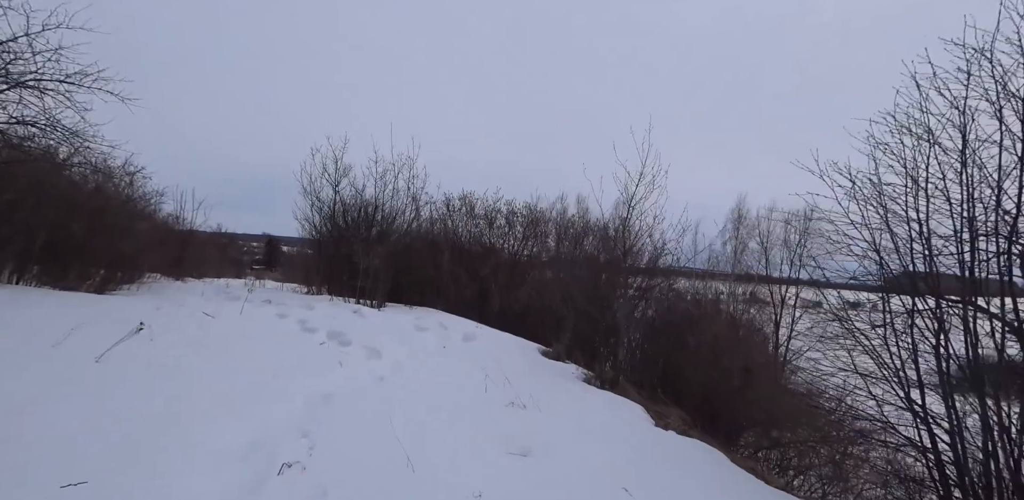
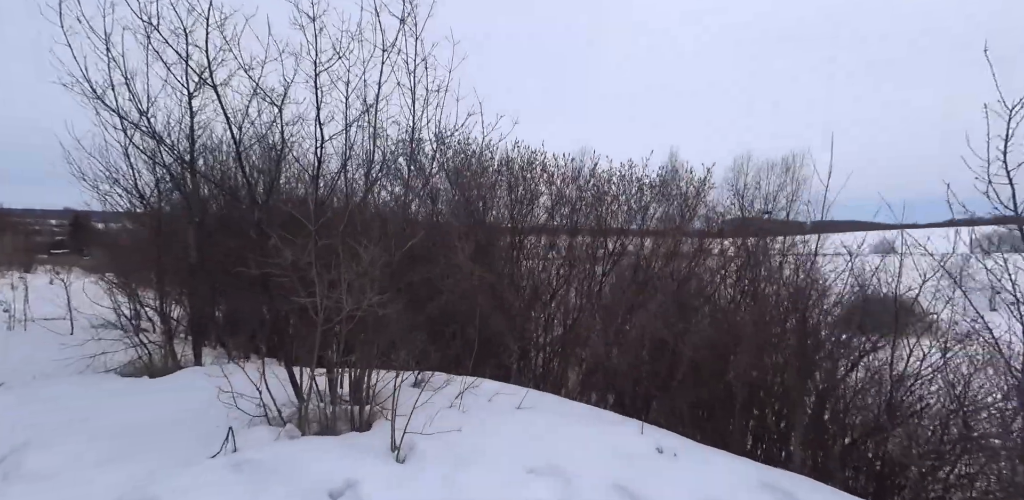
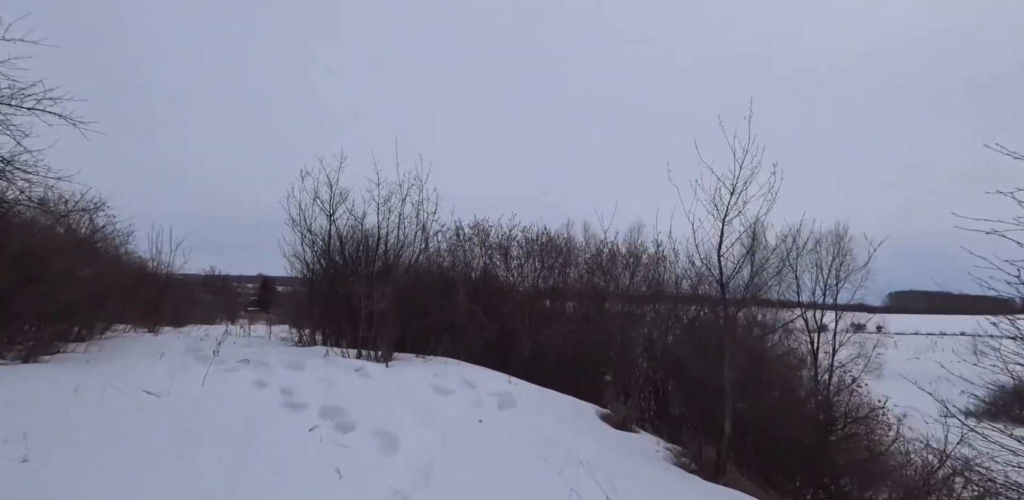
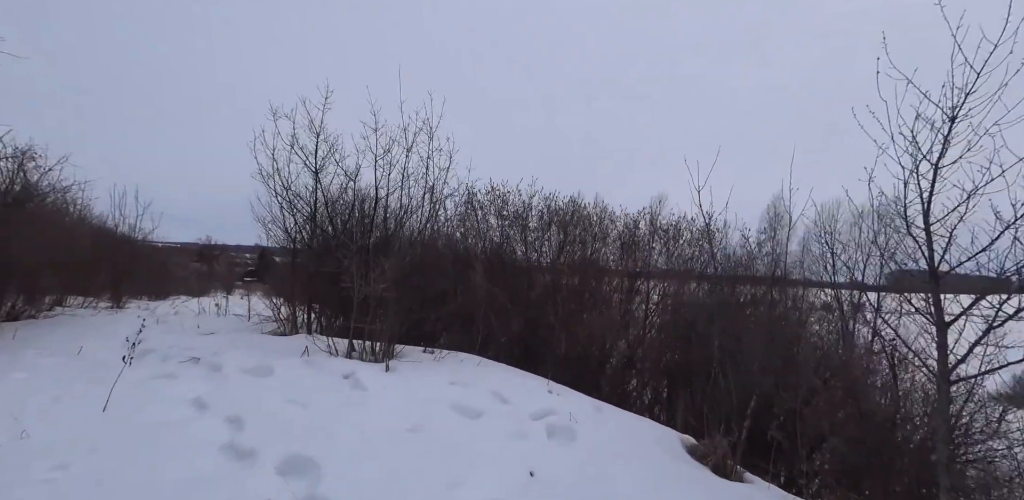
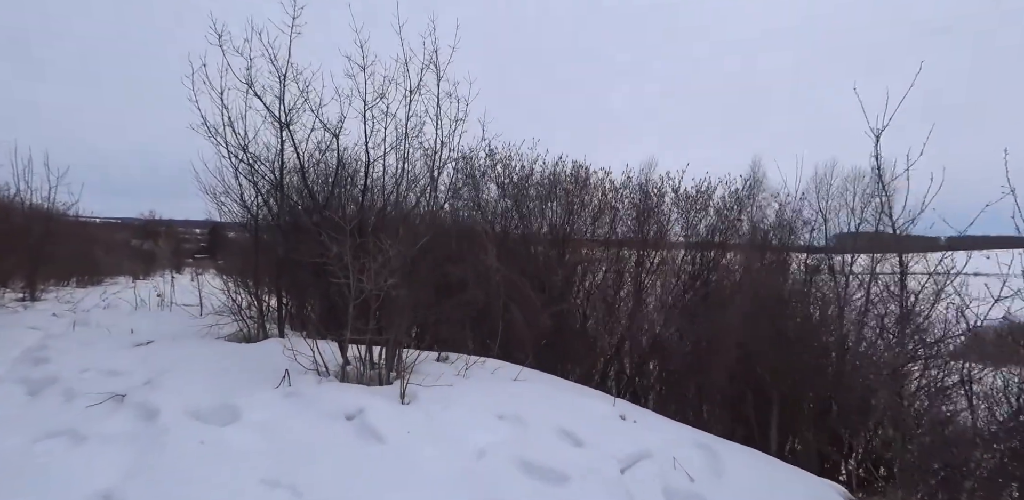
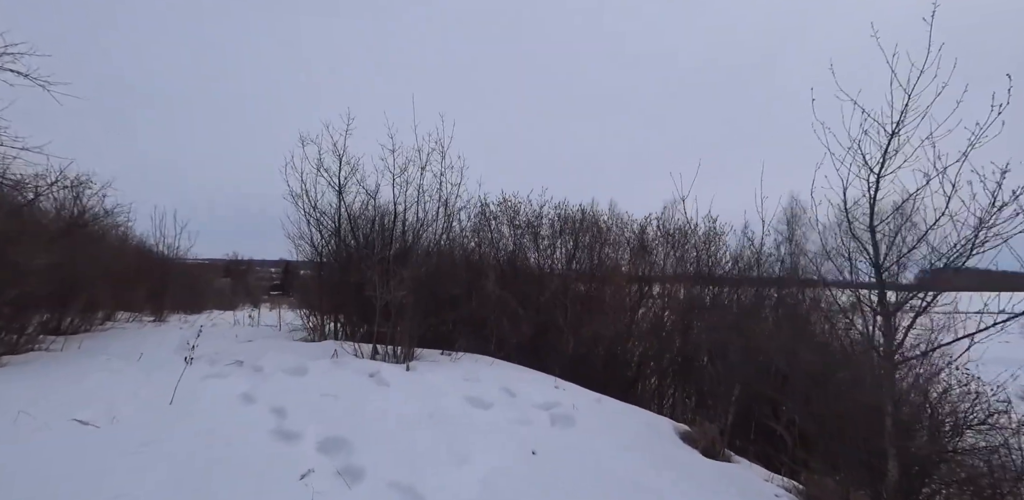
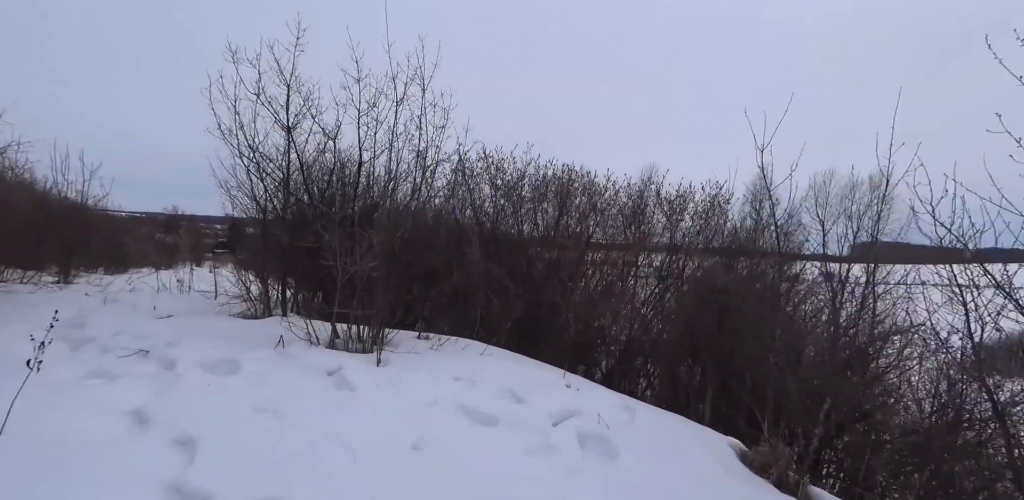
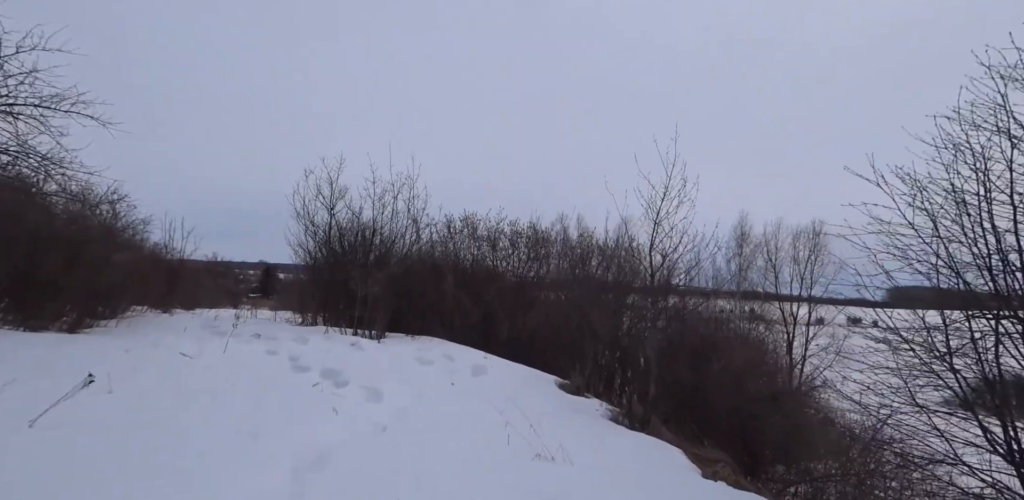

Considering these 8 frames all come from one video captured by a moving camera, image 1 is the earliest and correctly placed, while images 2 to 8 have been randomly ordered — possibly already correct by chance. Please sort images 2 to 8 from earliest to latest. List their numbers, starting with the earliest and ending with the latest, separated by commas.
8, 3, 6, 4, 7, 5, 2
